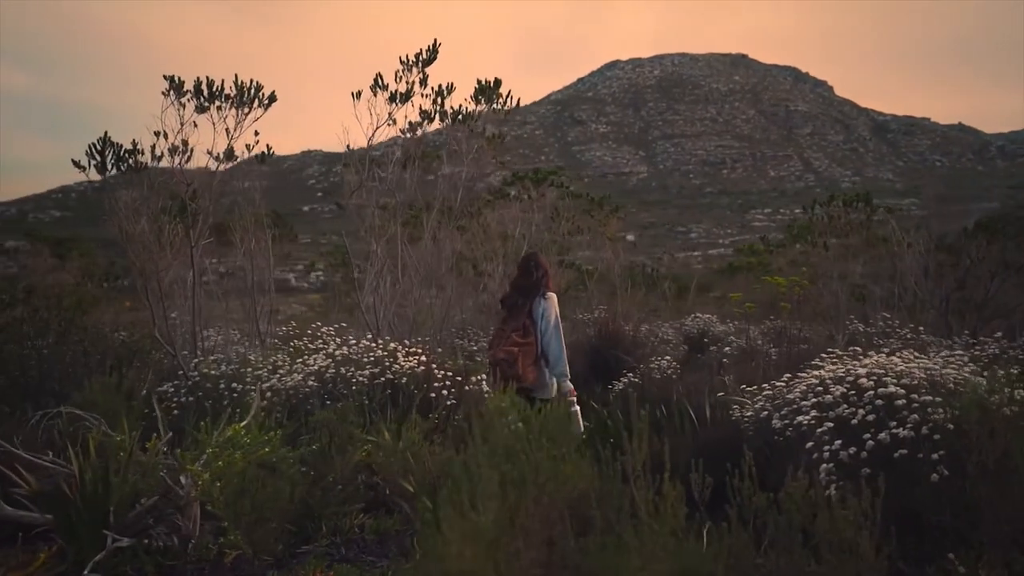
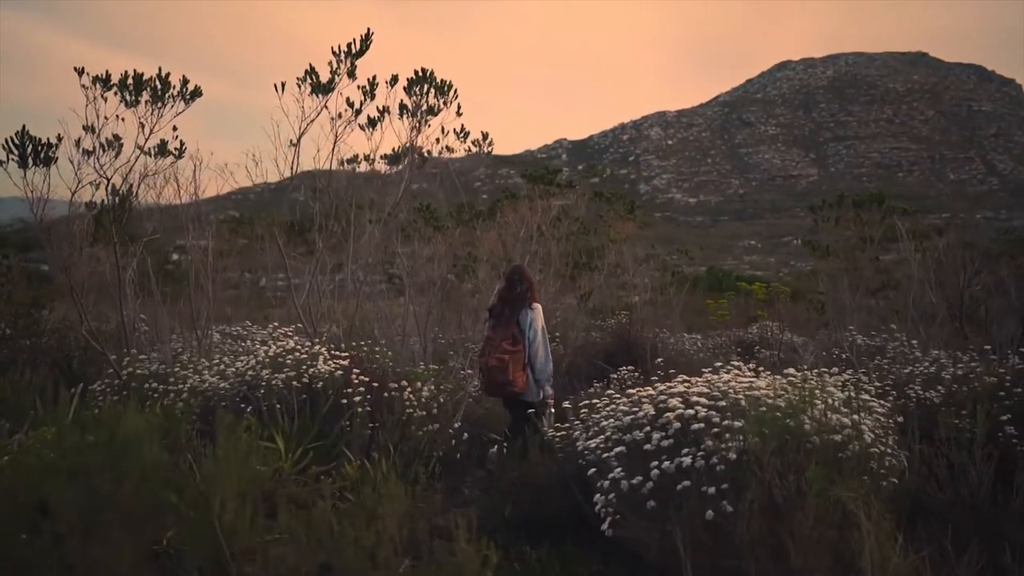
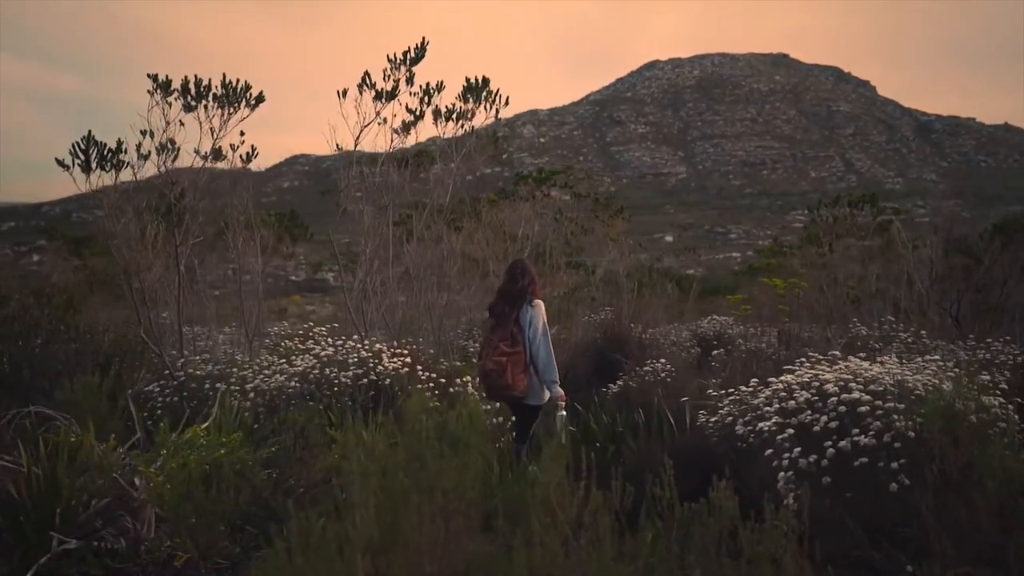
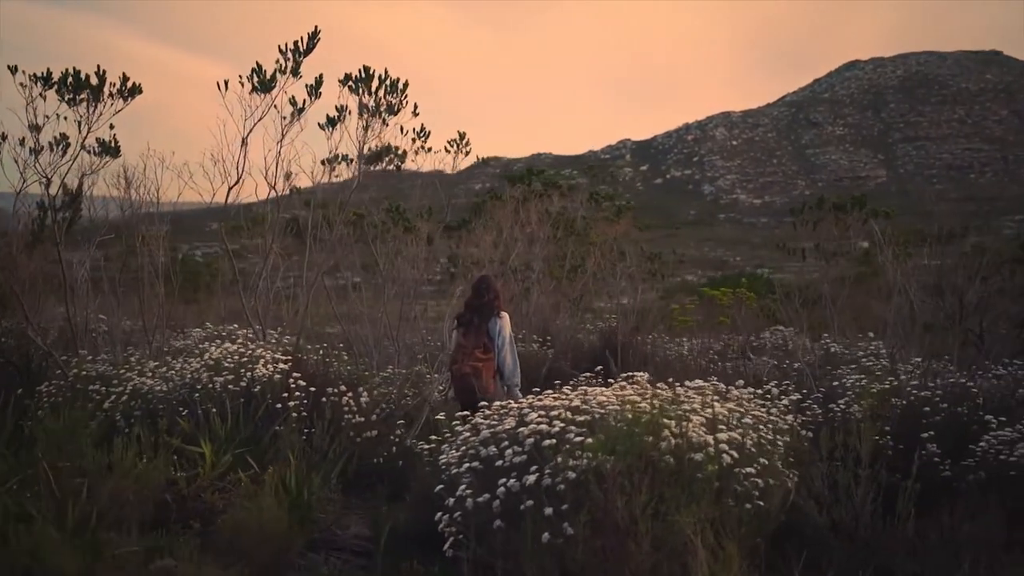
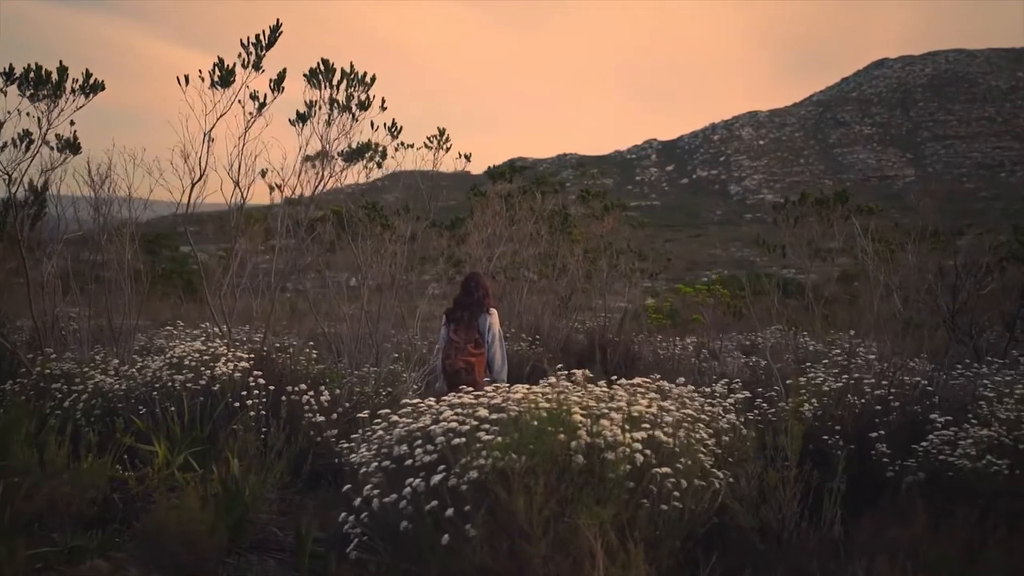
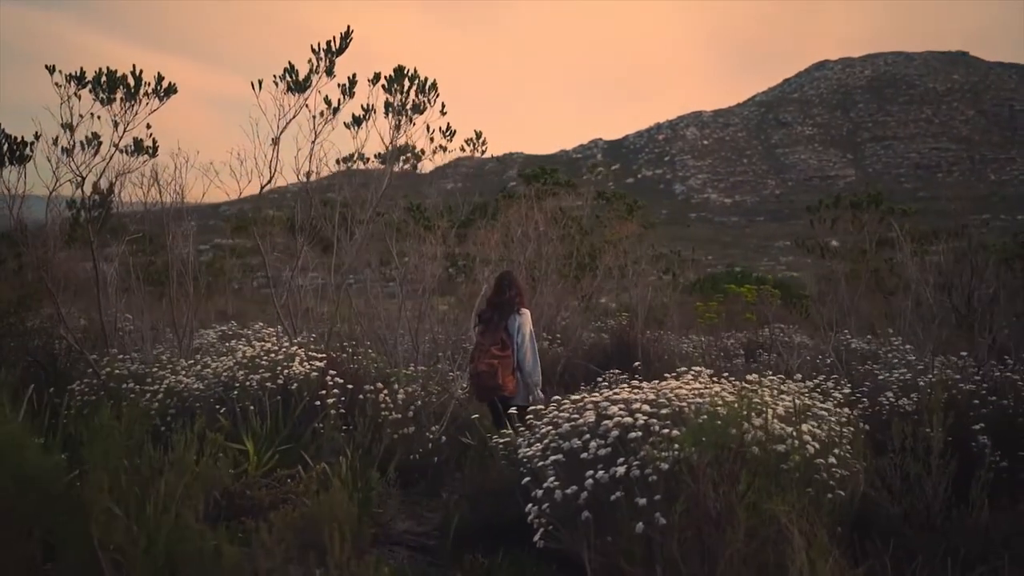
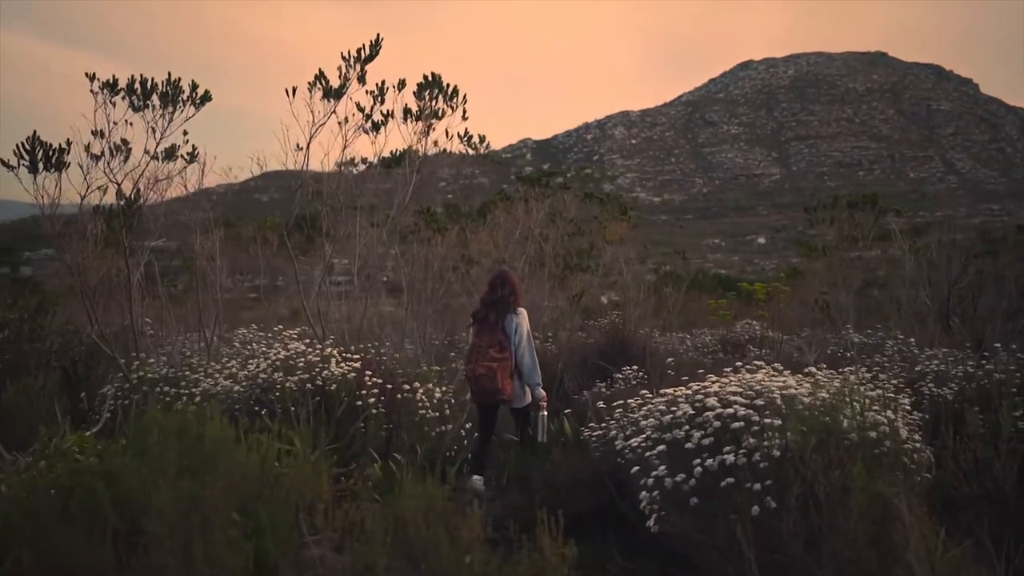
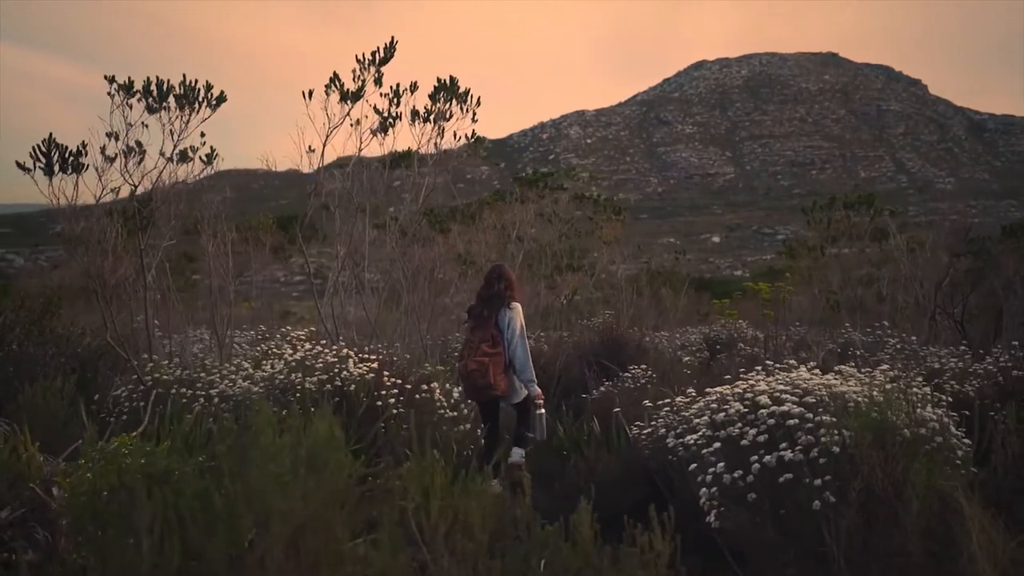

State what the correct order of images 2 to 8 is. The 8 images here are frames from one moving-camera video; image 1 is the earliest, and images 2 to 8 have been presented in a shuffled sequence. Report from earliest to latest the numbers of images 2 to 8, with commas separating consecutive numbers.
3, 8, 7, 2, 6, 4, 5
